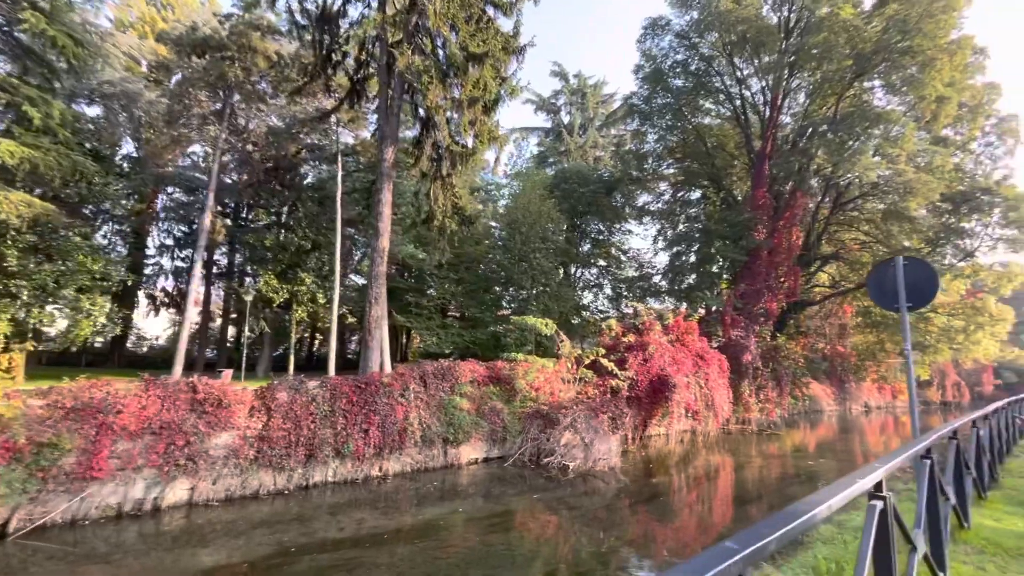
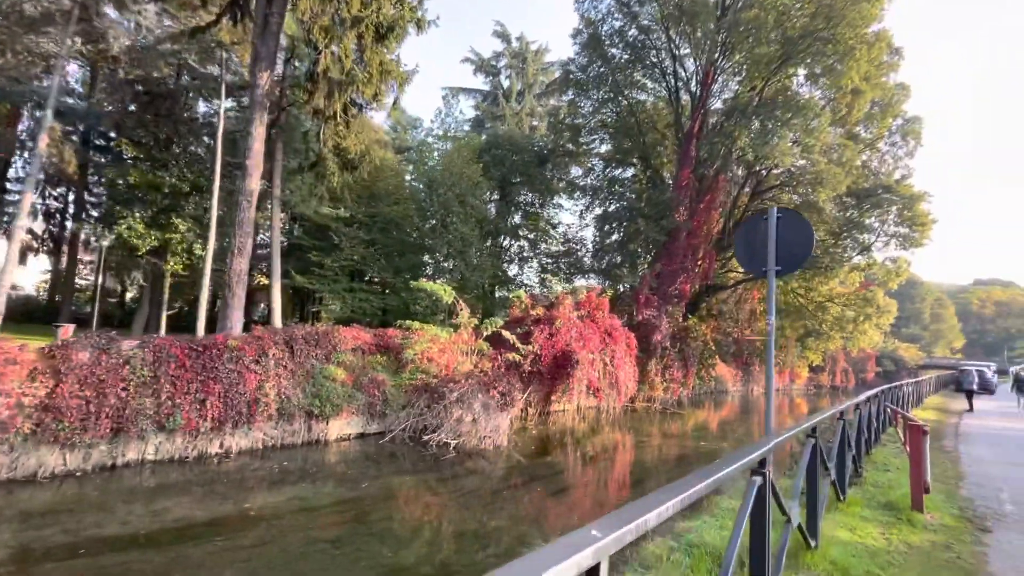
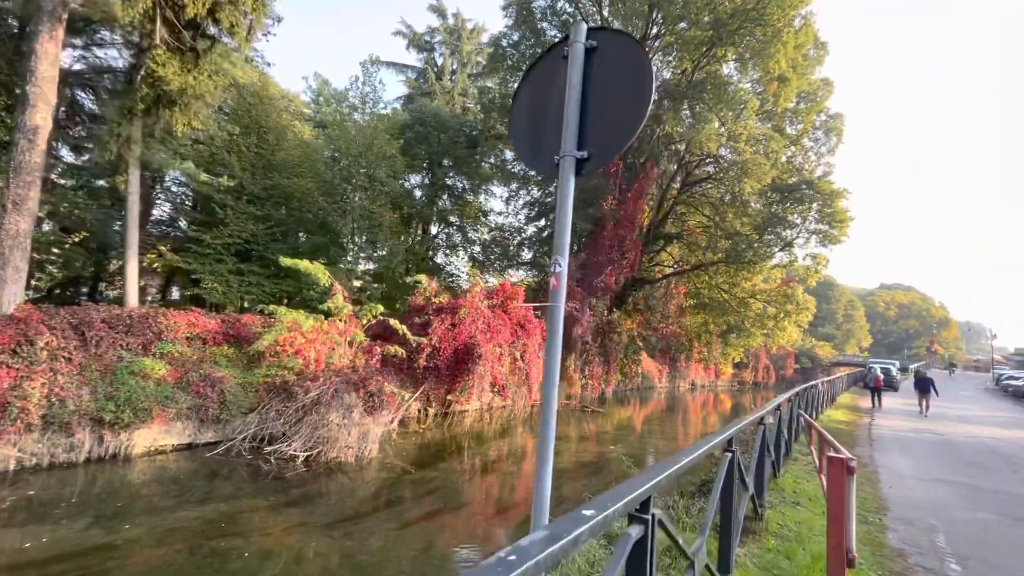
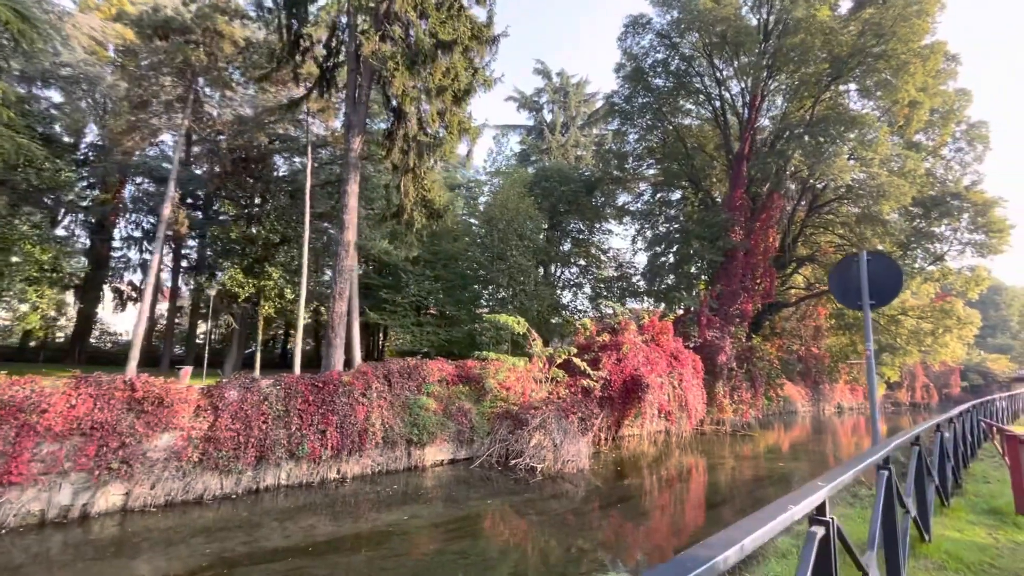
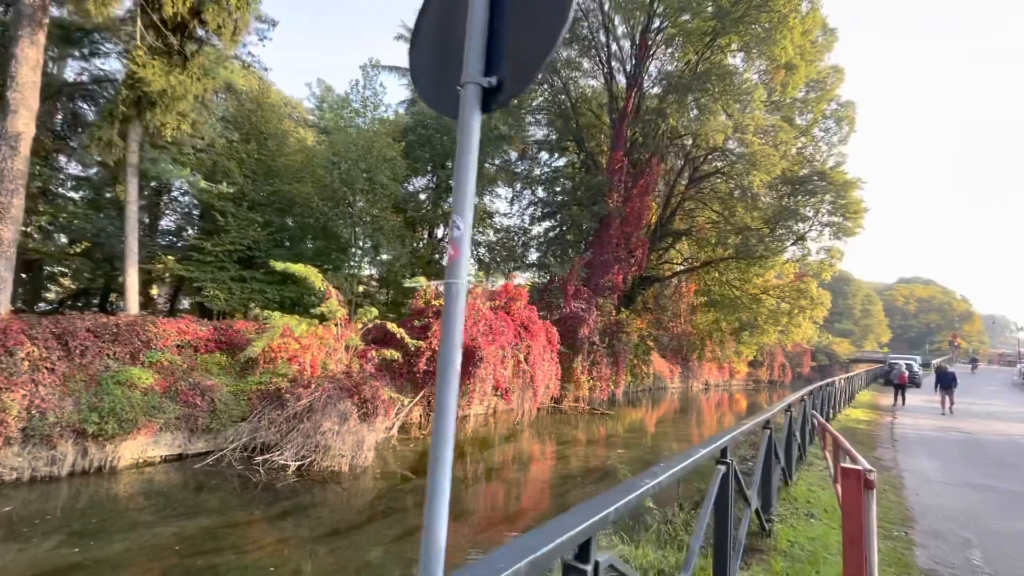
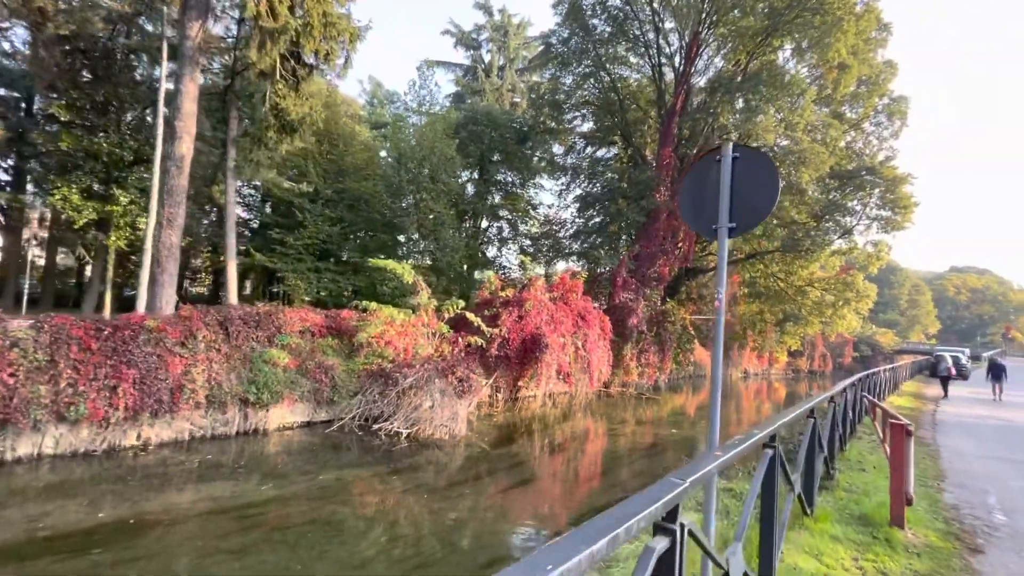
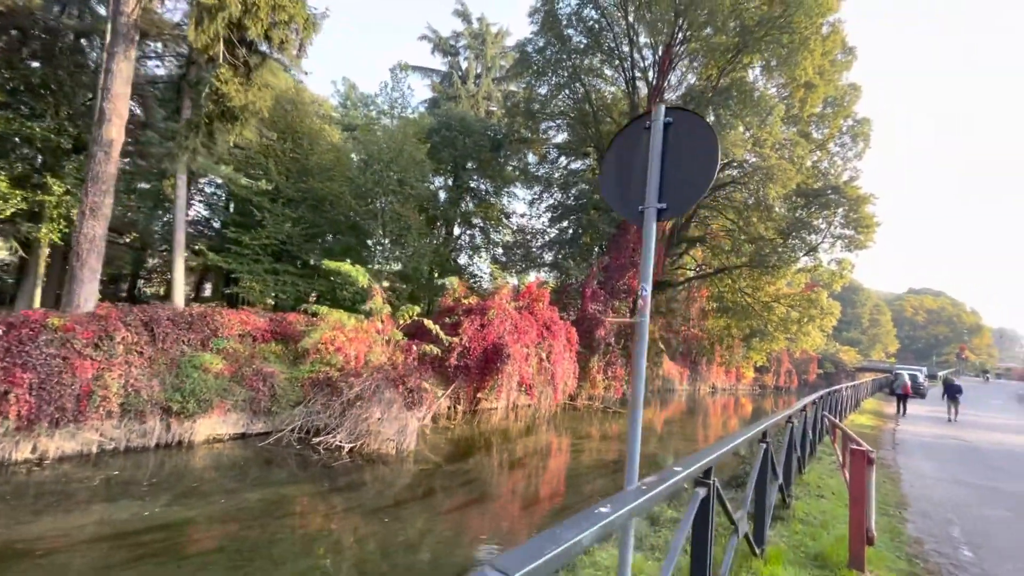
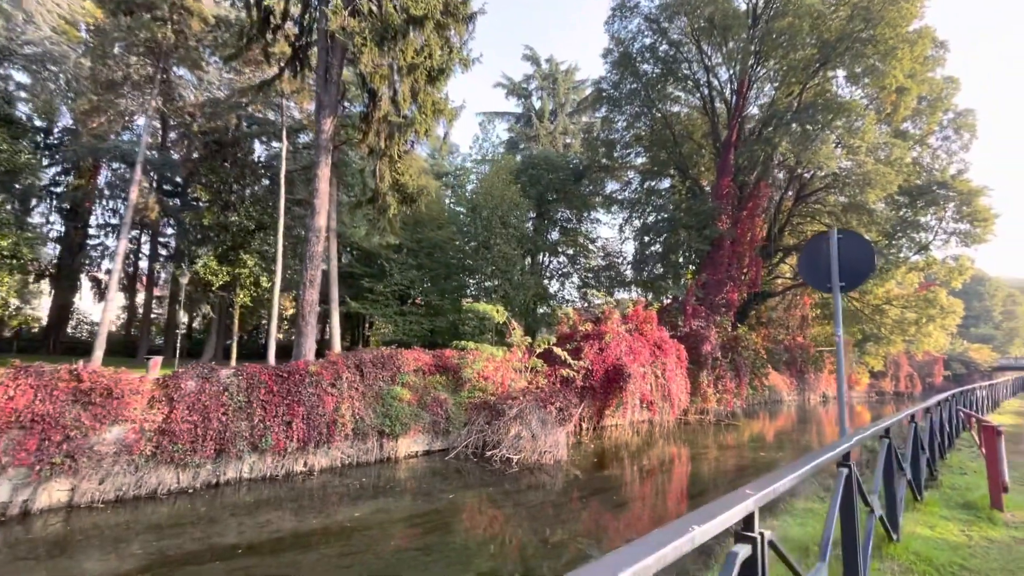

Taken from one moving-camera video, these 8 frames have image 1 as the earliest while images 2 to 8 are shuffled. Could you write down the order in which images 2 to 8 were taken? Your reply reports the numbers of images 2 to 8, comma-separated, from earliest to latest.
4, 8, 2, 6, 7, 3, 5
